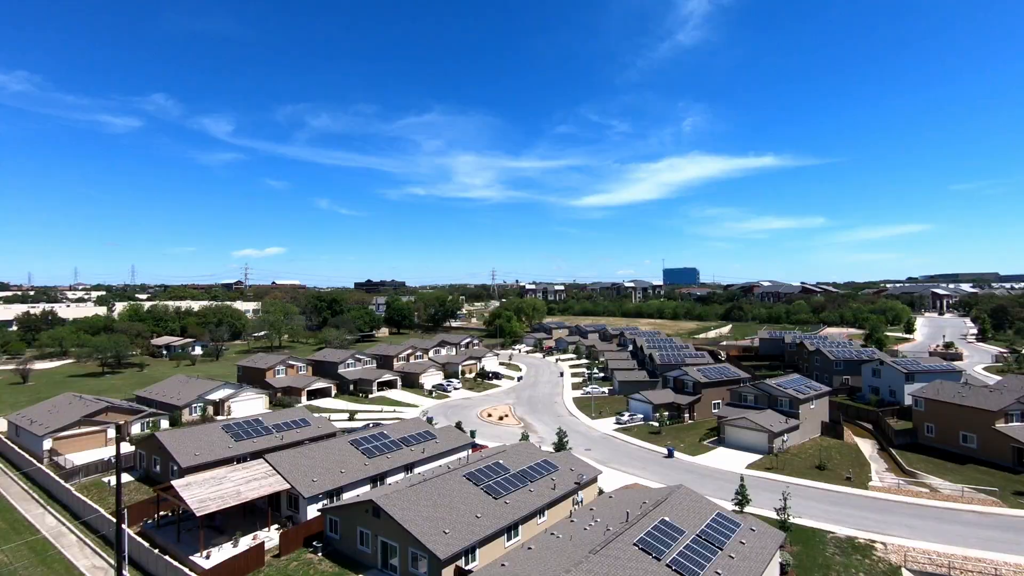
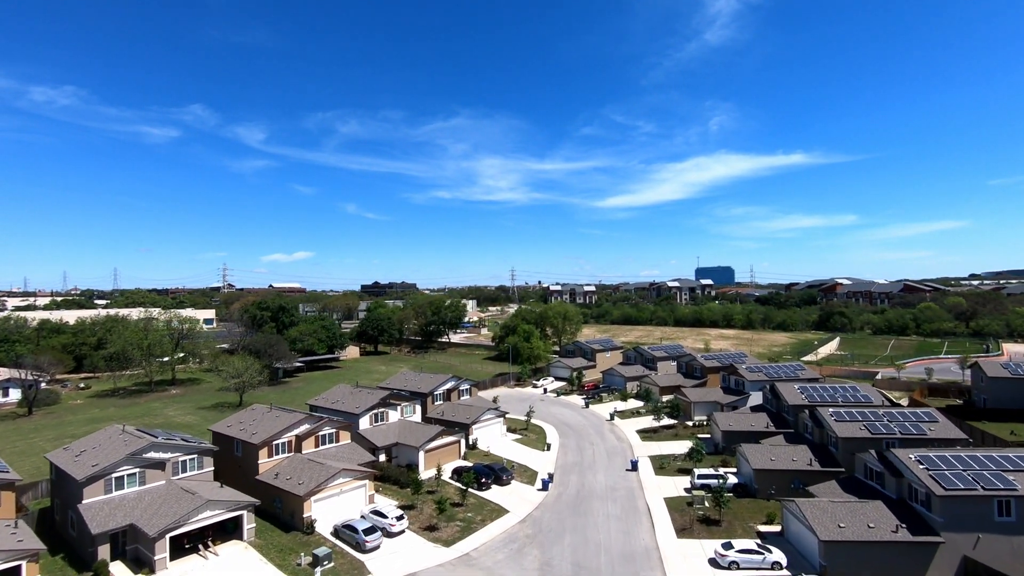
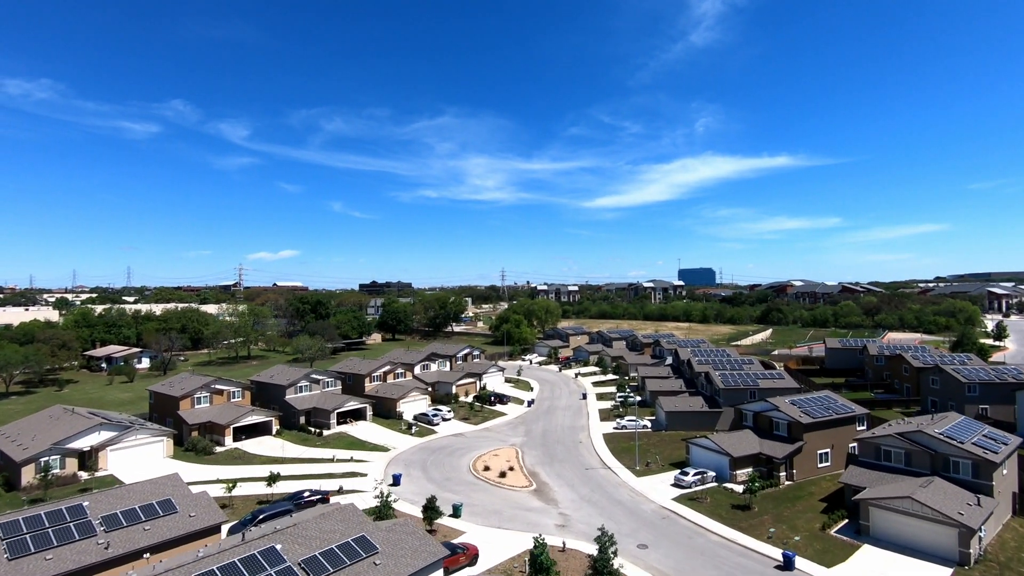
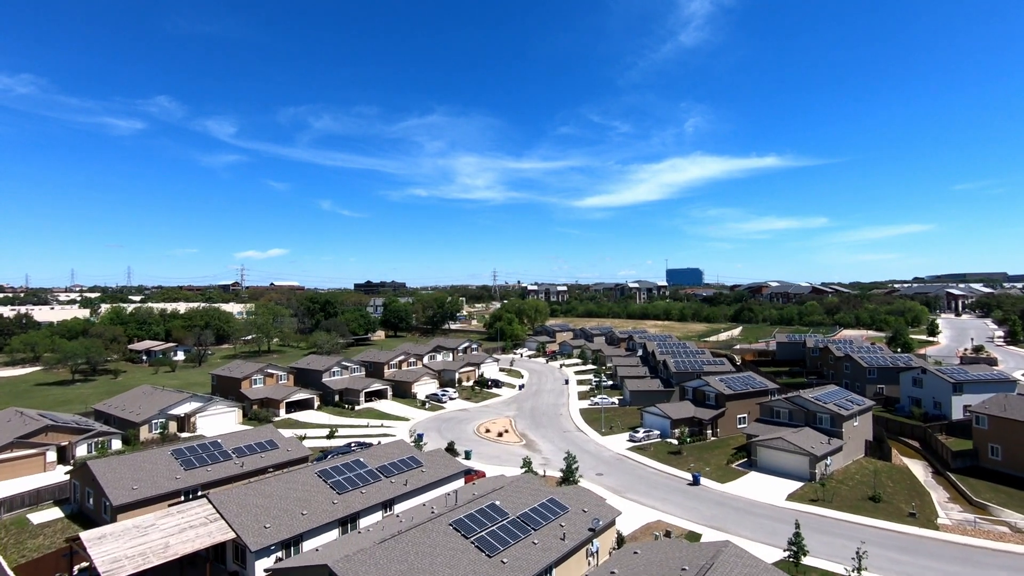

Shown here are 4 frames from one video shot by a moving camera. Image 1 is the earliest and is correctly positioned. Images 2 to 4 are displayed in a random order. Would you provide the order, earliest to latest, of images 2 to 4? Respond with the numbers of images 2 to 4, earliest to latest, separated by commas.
4, 3, 2
